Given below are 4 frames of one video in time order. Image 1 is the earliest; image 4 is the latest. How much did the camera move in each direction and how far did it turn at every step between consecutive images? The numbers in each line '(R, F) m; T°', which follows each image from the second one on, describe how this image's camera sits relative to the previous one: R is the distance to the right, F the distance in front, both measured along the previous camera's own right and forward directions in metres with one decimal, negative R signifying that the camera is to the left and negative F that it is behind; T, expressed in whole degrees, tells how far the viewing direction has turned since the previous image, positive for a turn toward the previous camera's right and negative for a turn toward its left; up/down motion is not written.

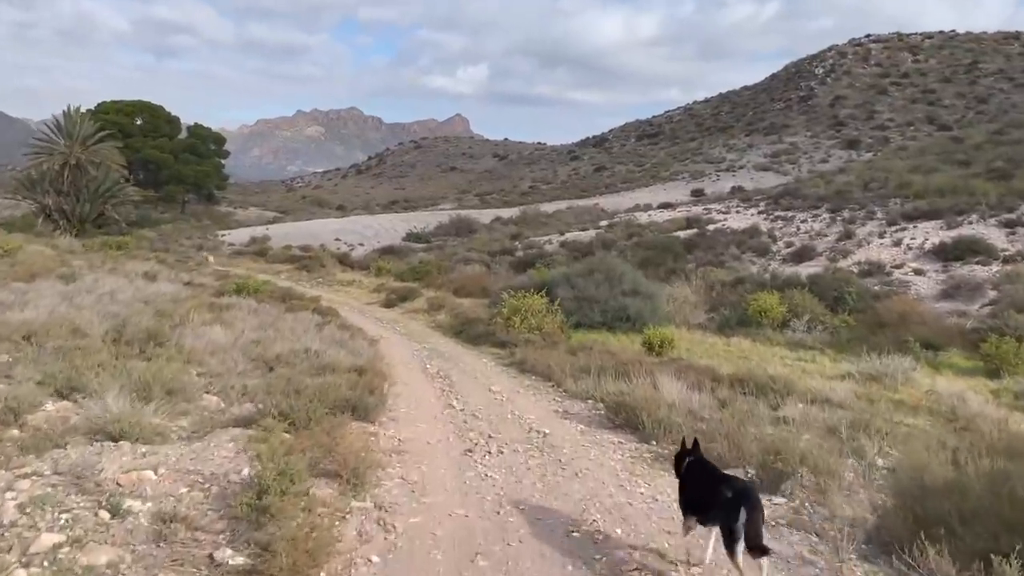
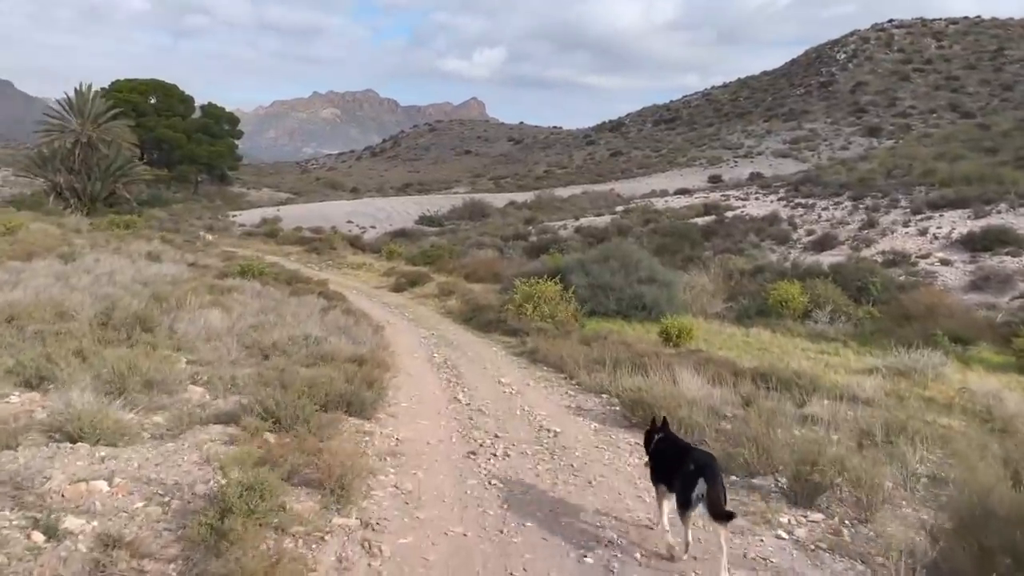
(0.0, +0.5) m; -1°
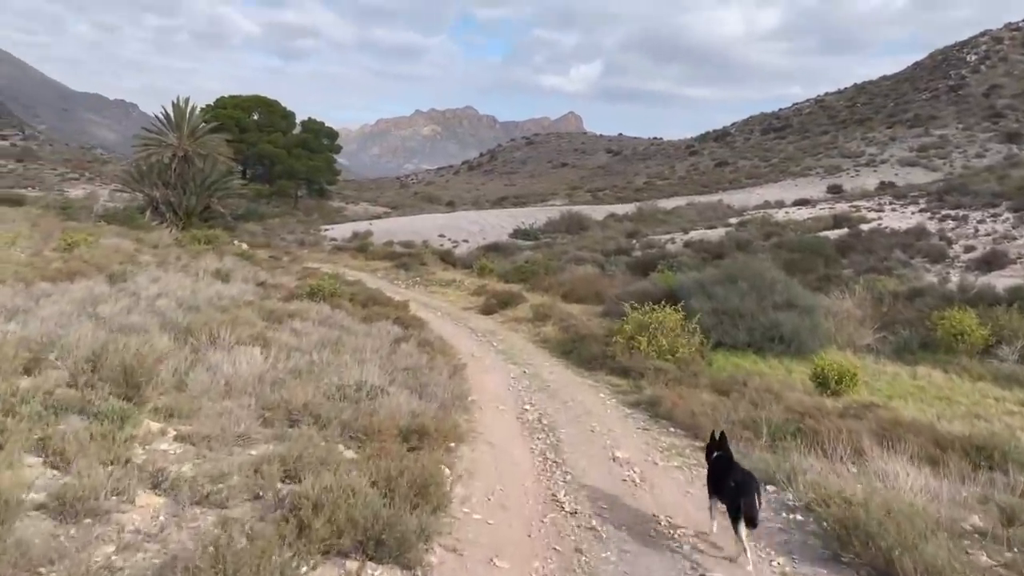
(-0.2, +2.5) m; -7°
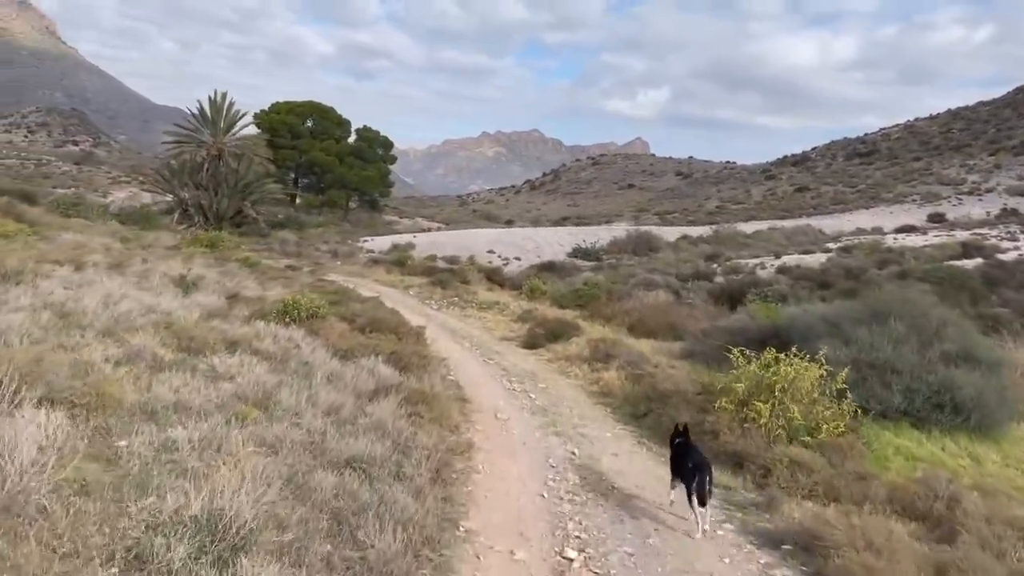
(+0.1, +4.1) m; -4°
